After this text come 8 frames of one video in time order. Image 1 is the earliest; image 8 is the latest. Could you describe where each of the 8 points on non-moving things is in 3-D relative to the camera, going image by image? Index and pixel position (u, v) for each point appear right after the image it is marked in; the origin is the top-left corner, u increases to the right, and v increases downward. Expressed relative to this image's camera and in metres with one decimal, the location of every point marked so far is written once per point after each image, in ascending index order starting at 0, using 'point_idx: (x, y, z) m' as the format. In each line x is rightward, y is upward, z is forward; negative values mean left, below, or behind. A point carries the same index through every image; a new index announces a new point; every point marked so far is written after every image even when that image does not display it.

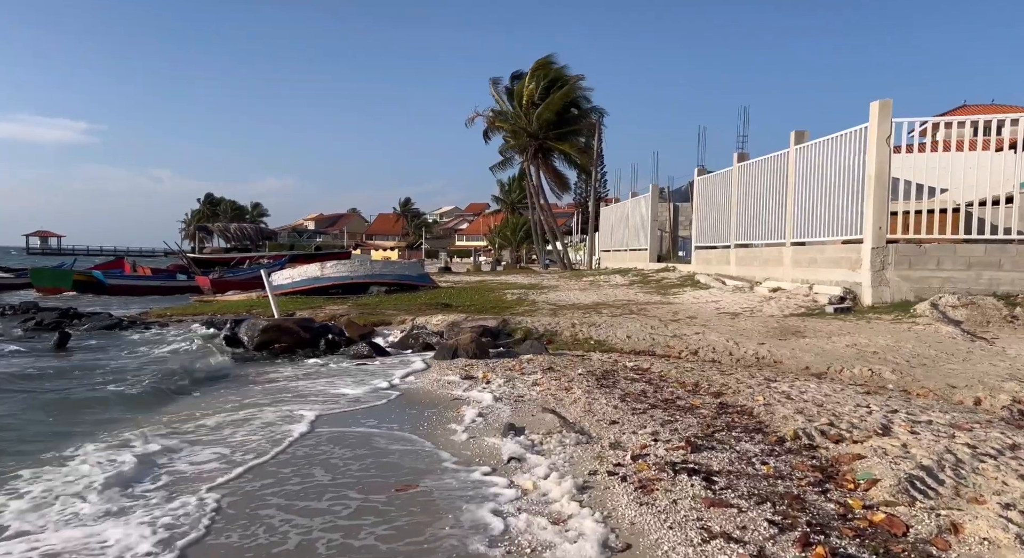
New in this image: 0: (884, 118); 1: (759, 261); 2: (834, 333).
0: (+6.7, +2.9, +13.4) m
1: (+6.1, +0.4, +18.4) m
2: (+5.0, -0.8, +11.5) m
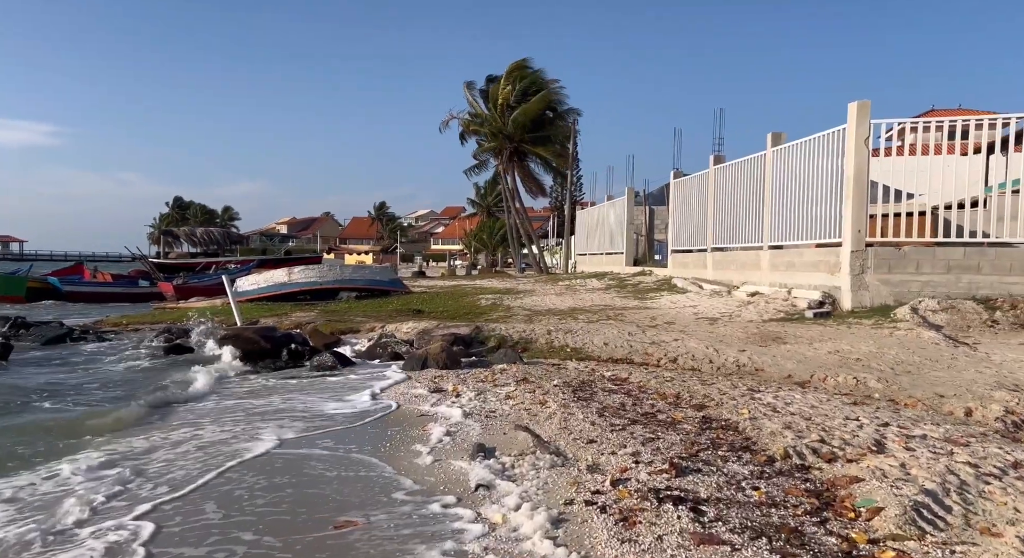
0: (+6.2, +2.8, +13.2) m
1: (+5.5, +0.3, +18.2) m
2: (+4.6, -0.9, +11.2) m
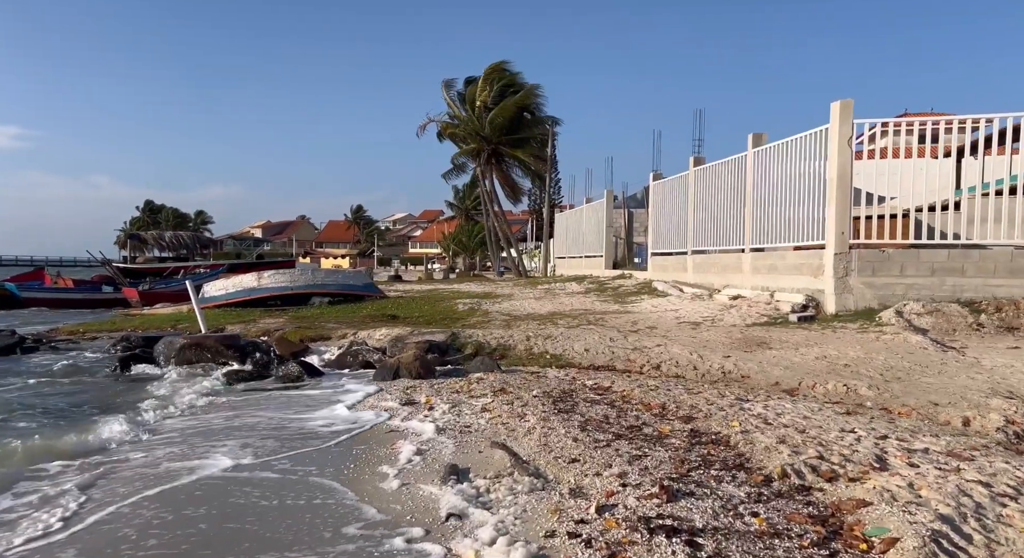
0: (+5.8, +2.8, +12.9) m
1: (+4.9, +0.3, +17.9) m
2: (+4.2, -0.9, +10.9) m
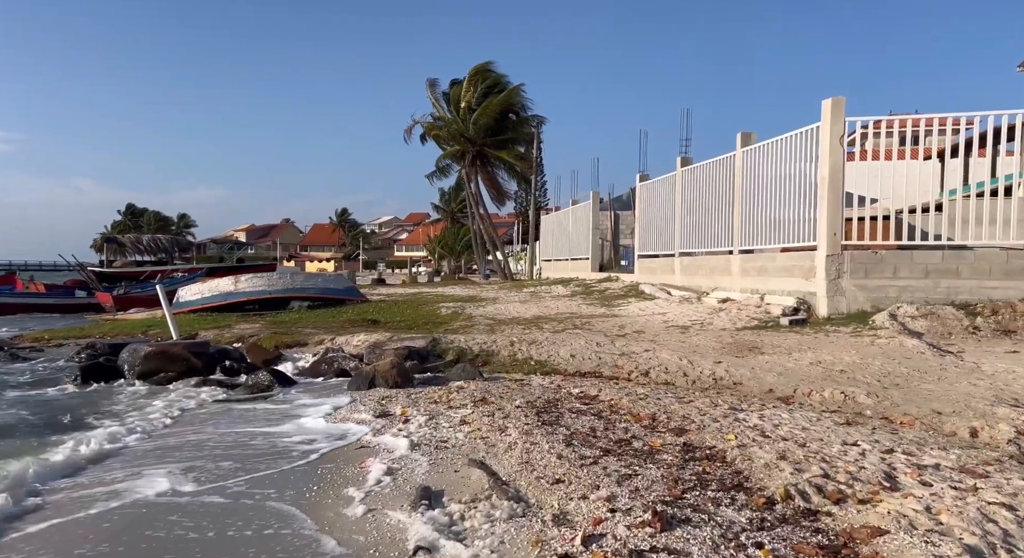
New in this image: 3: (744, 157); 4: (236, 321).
0: (+5.5, +2.7, +12.6) m
1: (+4.6, +0.2, +17.5) m
2: (+4.0, -1.0, +10.5) m
3: (+5.0, +2.6, +16.1) m
4: (-6.1, -0.9, +16.6) m
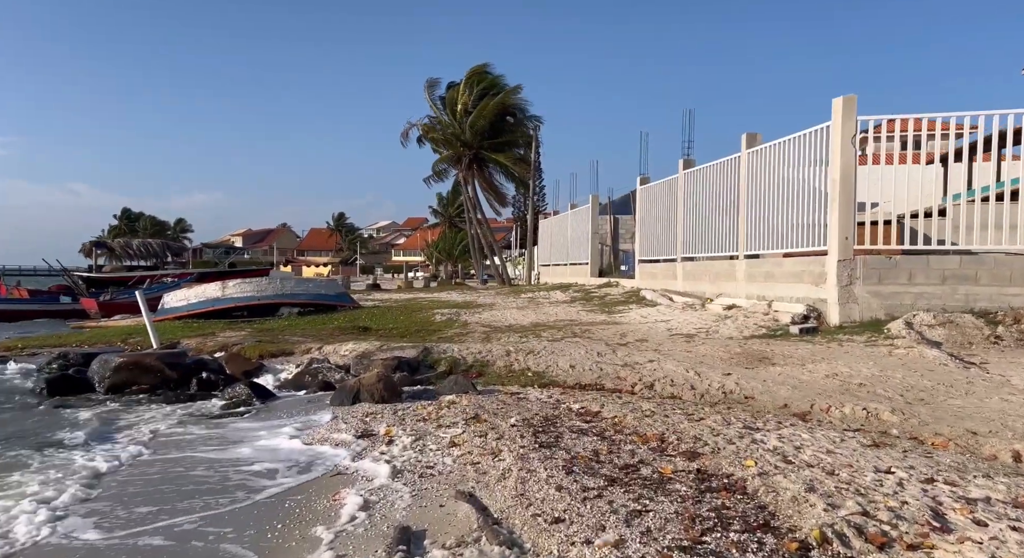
0: (+5.5, +2.6, +12.0) m
1: (+4.5, +0.1, +17.0) m
2: (+3.9, -1.1, +9.9) m
3: (+5.0, +2.5, +15.5) m
4: (-6.2, -1.1, +16.0) m
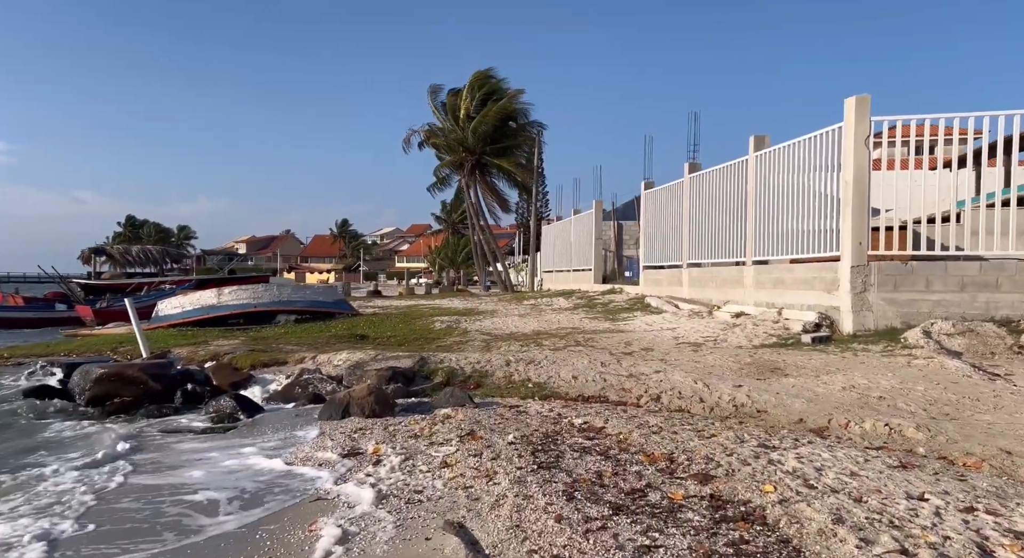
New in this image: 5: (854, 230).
0: (+5.5, +2.5, +11.6) m
1: (+4.5, -0.1, +16.5) m
2: (+3.9, -1.2, +9.5) m
3: (+5.0, +2.4, +15.1) m
4: (-6.2, -1.2, +15.5) m
5: (+5.3, +0.8, +11.6) m
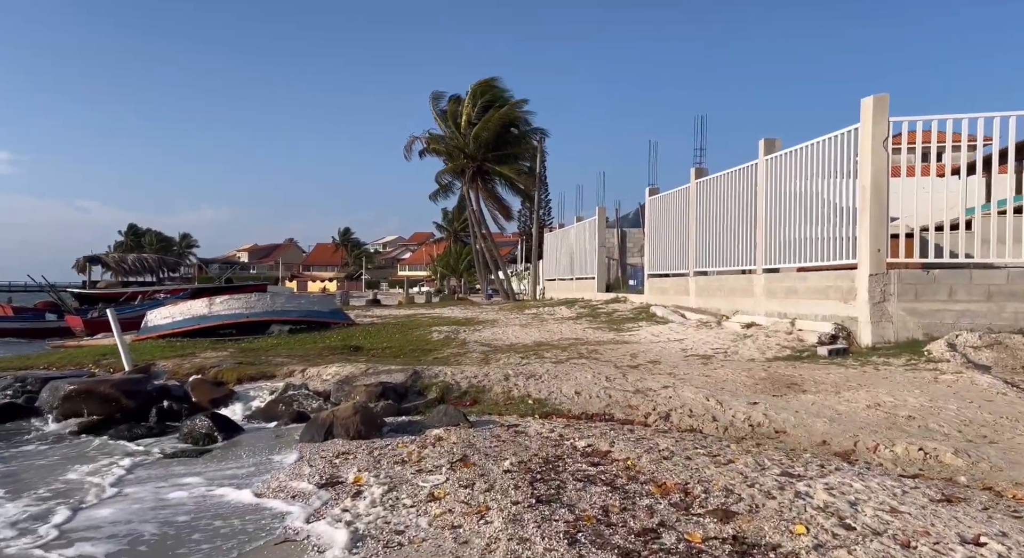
0: (+5.4, +2.4, +11.0) m
1: (+4.5, -0.3, +15.9) m
2: (+3.9, -1.3, +8.8) m
3: (+5.0, +2.2, +14.5) m
4: (-6.2, -1.4, +15.0) m
5: (+5.3, +0.6, +11.0) m
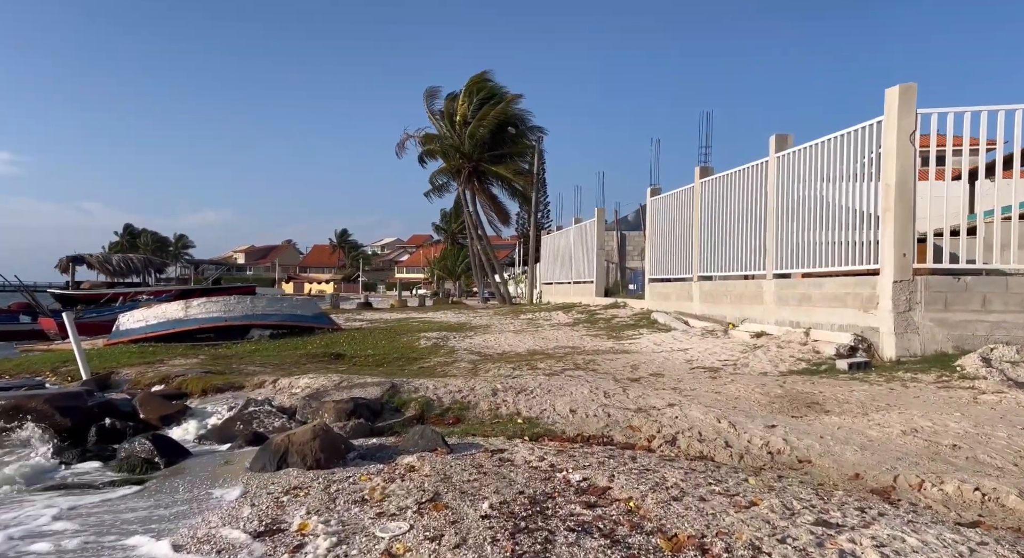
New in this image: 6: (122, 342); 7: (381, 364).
0: (+5.3, +2.3, +10.1) m
1: (+4.4, -0.4, +14.9) m
2: (+3.8, -1.3, +7.9) m
3: (+4.9, +2.1, +13.6) m
4: (-6.3, -1.4, +14.0) m
5: (+5.2, +0.5, +10.1) m
6: (-8.7, -1.4, +16.7) m
7: (-2.3, -1.5, +13.0) m
